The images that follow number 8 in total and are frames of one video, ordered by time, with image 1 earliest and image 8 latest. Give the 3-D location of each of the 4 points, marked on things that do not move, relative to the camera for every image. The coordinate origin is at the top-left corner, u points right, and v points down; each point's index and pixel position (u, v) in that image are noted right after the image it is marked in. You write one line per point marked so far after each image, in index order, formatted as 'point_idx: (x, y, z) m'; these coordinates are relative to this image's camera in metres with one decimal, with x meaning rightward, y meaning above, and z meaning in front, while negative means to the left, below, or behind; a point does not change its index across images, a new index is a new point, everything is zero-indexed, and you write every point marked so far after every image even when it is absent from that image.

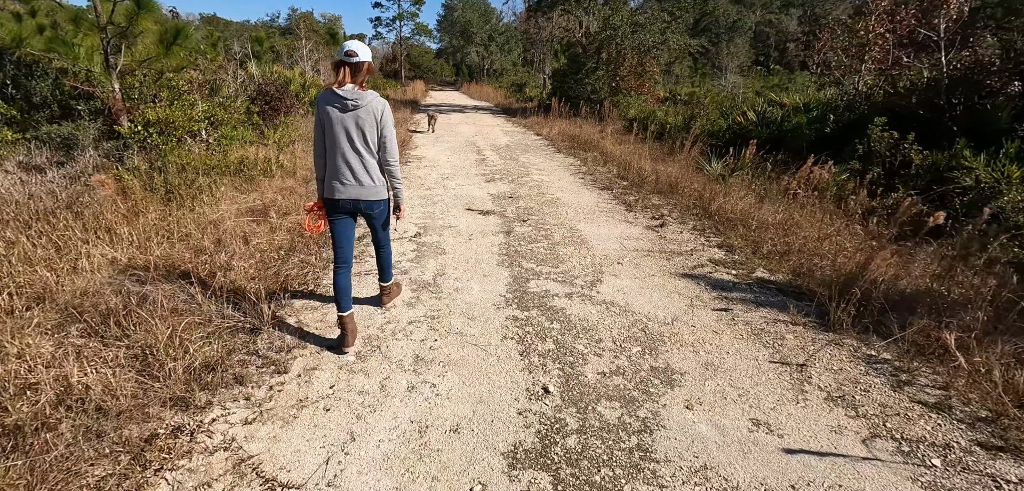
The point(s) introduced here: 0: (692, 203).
0: (+2.2, +0.5, +6.6) m
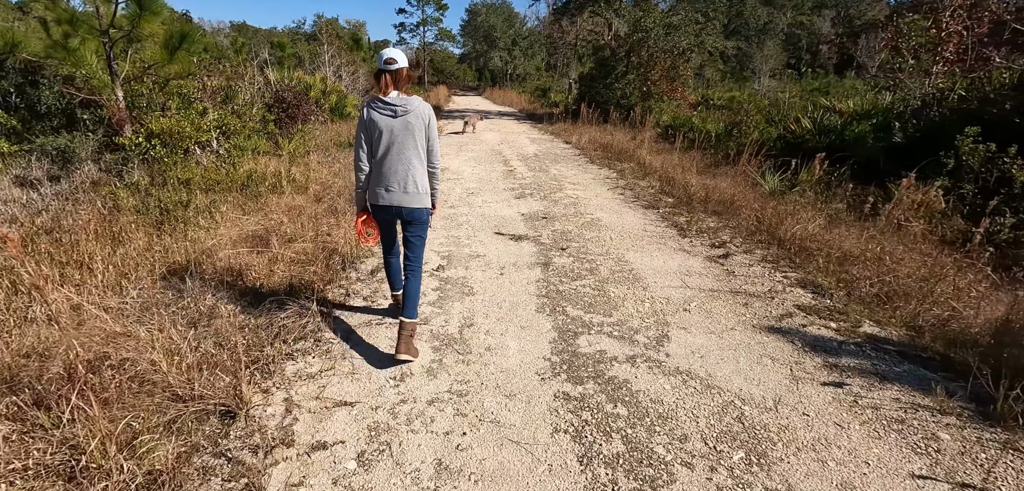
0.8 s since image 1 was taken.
0: (+2.6, +0.2, +5.7) m
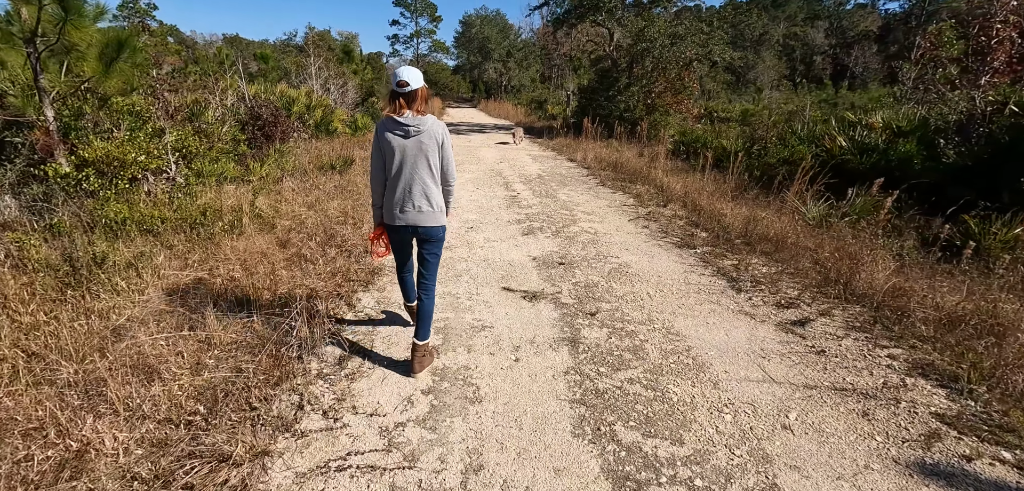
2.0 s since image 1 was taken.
0: (+2.7, -0.3, +4.7) m
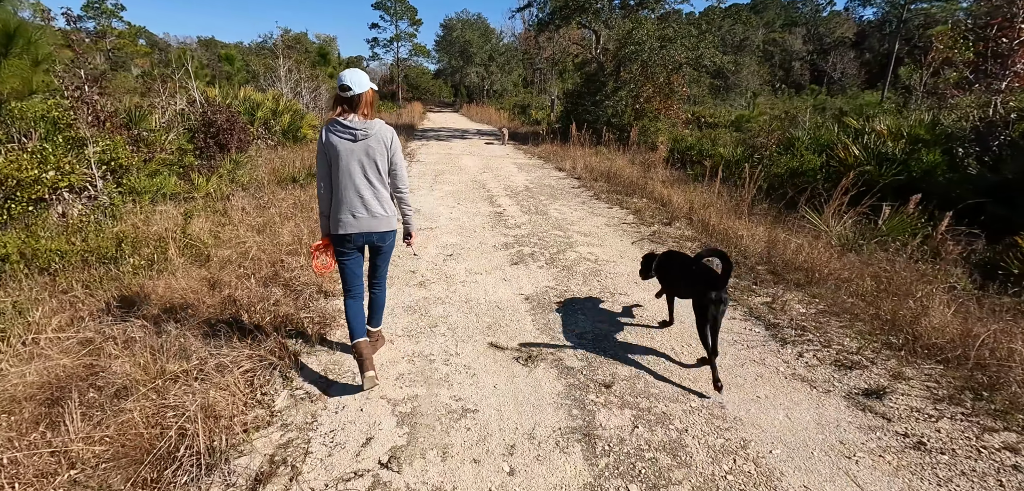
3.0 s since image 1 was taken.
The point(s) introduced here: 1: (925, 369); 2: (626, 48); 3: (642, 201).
0: (+2.6, -0.5, +3.8) m
1: (+2.5, -0.7, +3.2) m
2: (+3.3, +5.7, +15.8) m
3: (+2.0, +0.7, +8.2) m
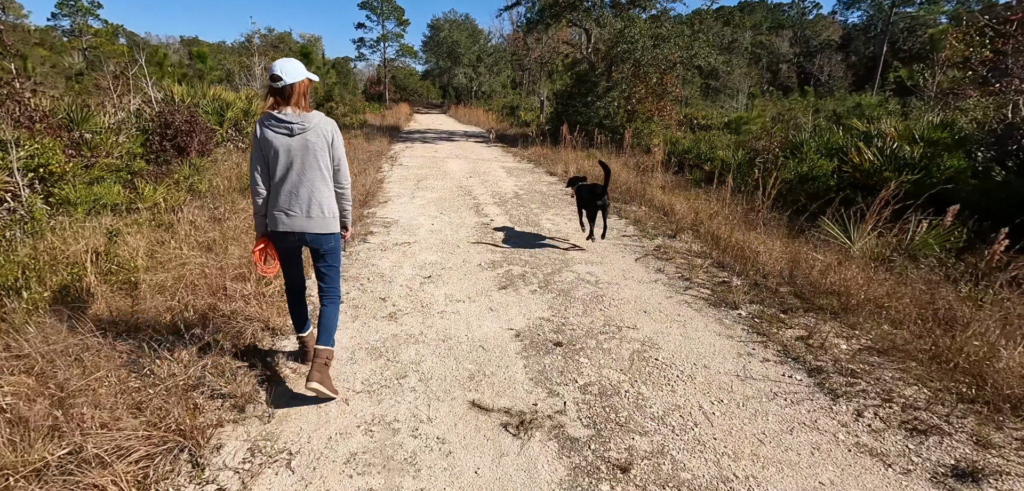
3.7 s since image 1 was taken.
0: (+2.5, -0.7, +3.2) m
1: (+2.4, -0.9, +2.6) m
2: (+3.0, +5.5, +15.1) m
3: (+1.8, +0.5, +7.5) m
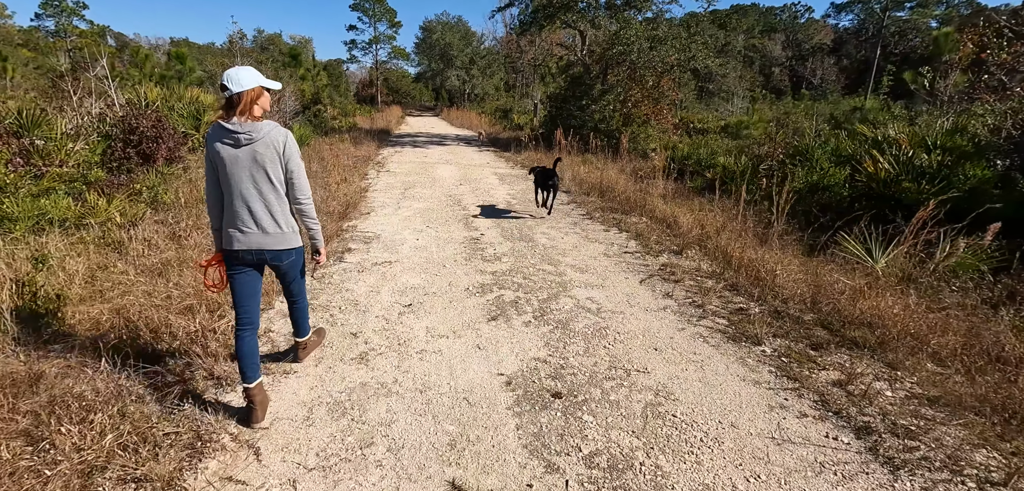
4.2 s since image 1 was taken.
0: (+2.5, -0.9, +2.7) m
1: (+2.4, -1.1, +2.1) m
2: (+2.8, +5.3, +14.7) m
3: (+1.7, +0.3, +7.0) m
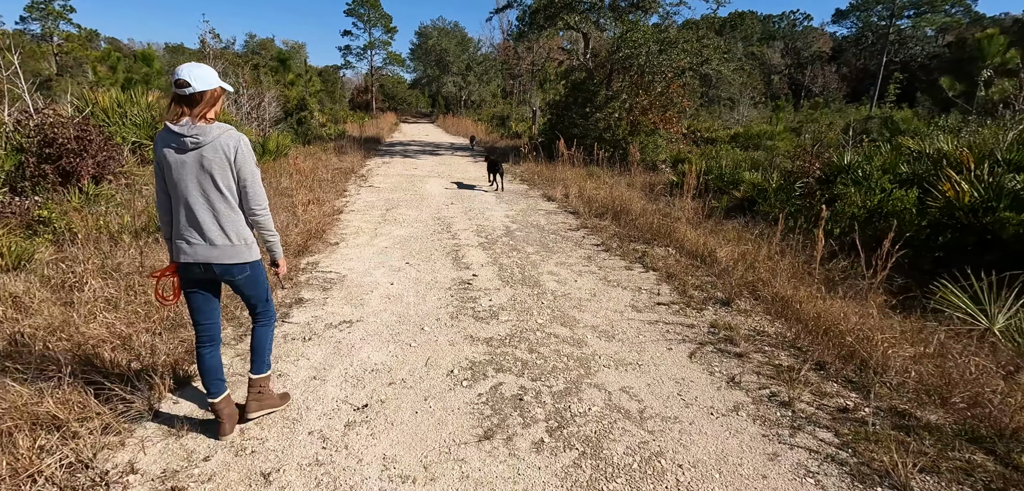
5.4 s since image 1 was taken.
0: (+2.5, -1.2, +1.4) m
1: (+2.4, -1.4, +0.8) m
2: (+2.7, +4.8, +13.5) m
3: (+1.7, -0.1, +5.8) m
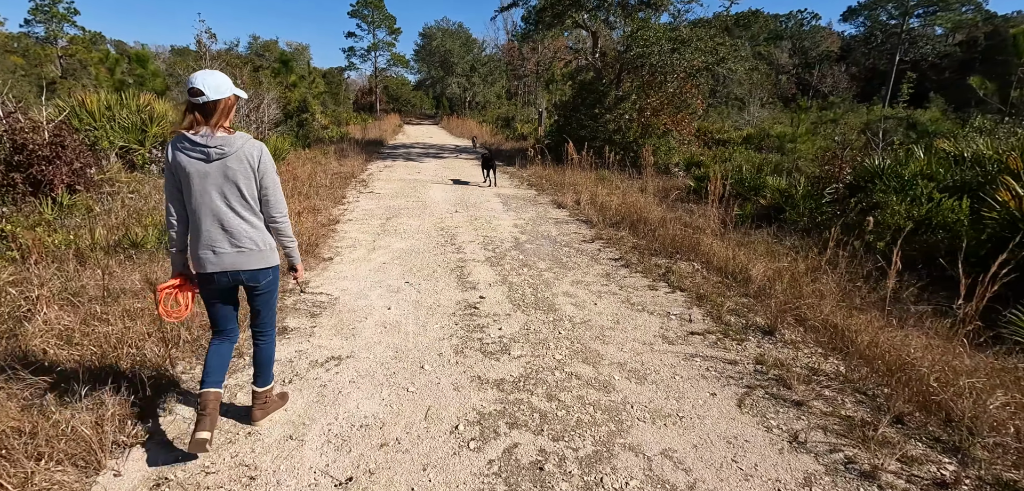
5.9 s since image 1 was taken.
0: (+2.5, -1.4, +0.9) m
1: (+2.5, -1.6, +0.3) m
2: (+2.9, +4.7, +13.0) m
3: (+1.8, -0.2, +5.2) m
